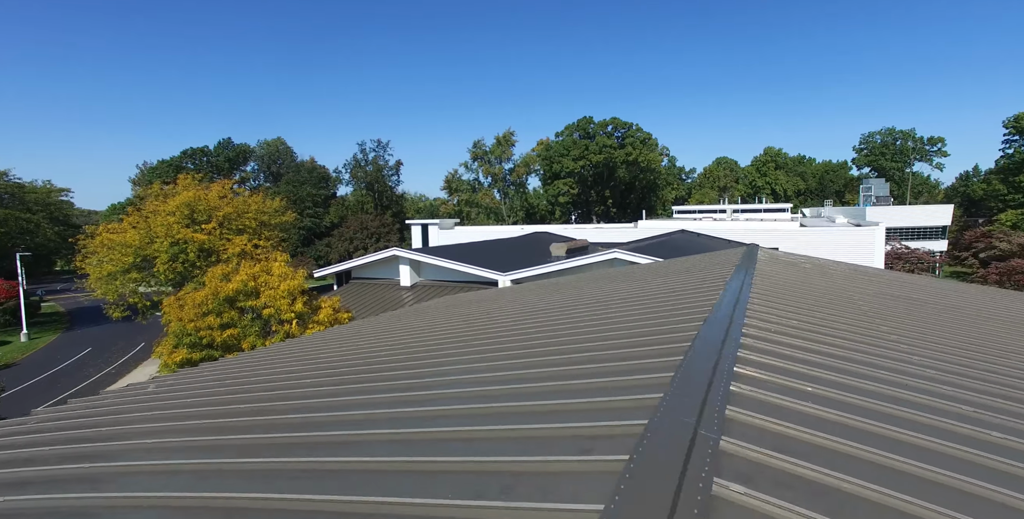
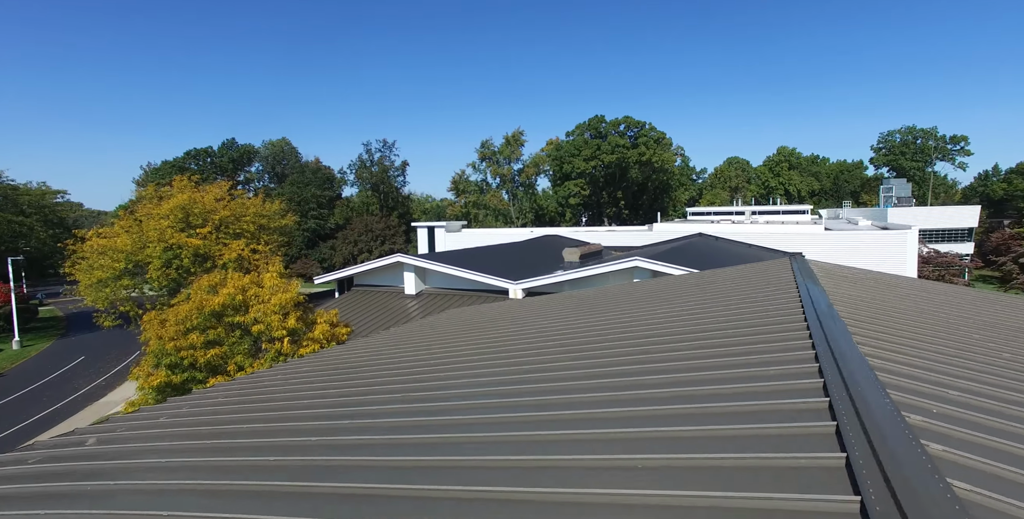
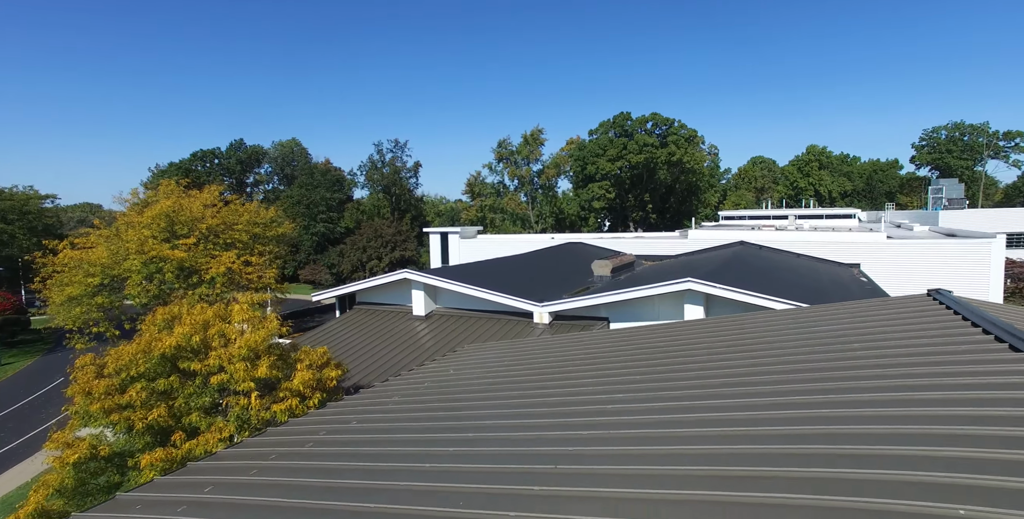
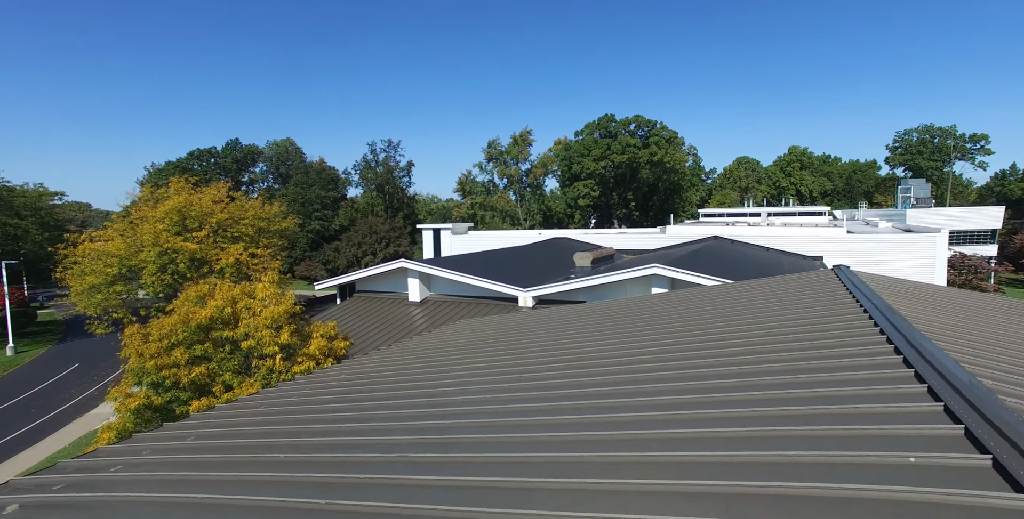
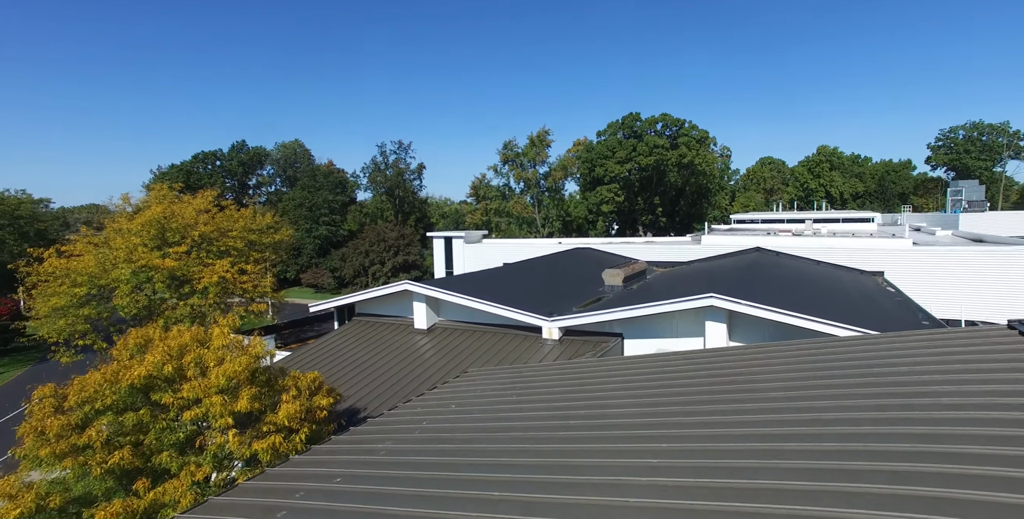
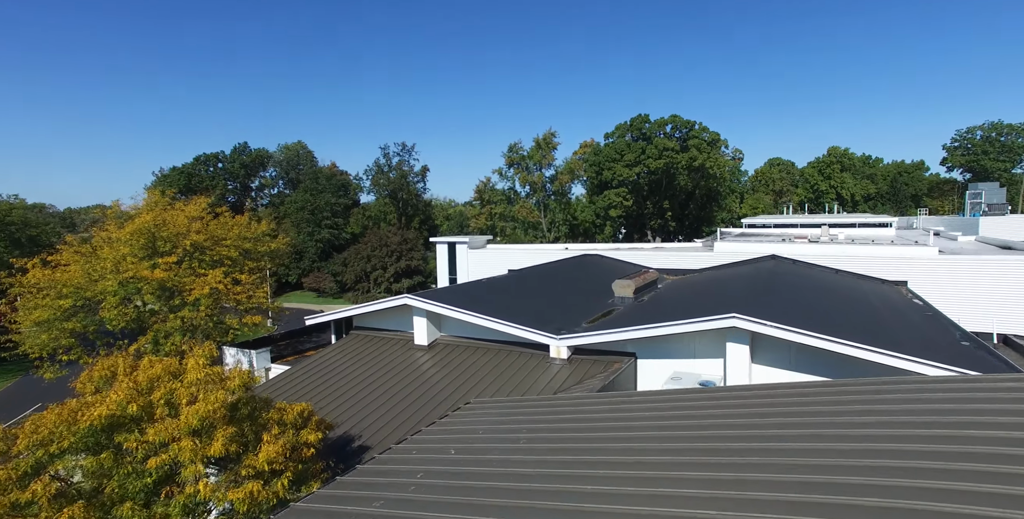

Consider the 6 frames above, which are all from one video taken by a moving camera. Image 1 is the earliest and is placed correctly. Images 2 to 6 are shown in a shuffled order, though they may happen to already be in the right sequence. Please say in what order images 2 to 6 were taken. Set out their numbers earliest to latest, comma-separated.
2, 4, 3, 5, 6
